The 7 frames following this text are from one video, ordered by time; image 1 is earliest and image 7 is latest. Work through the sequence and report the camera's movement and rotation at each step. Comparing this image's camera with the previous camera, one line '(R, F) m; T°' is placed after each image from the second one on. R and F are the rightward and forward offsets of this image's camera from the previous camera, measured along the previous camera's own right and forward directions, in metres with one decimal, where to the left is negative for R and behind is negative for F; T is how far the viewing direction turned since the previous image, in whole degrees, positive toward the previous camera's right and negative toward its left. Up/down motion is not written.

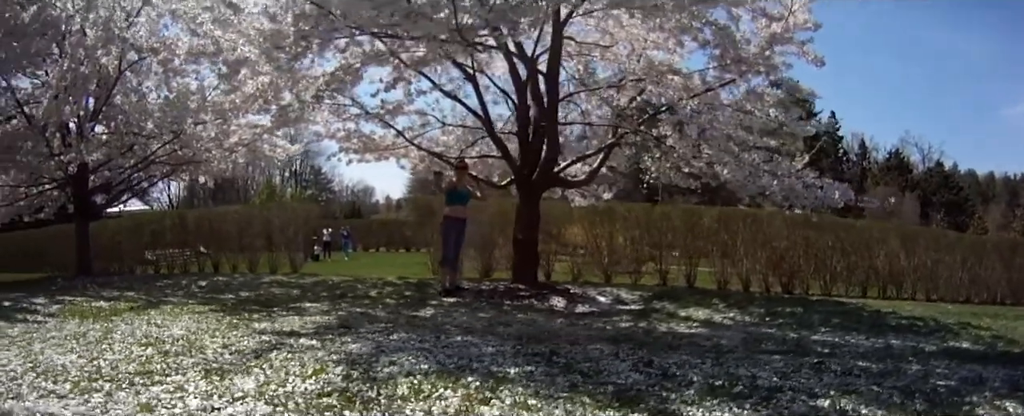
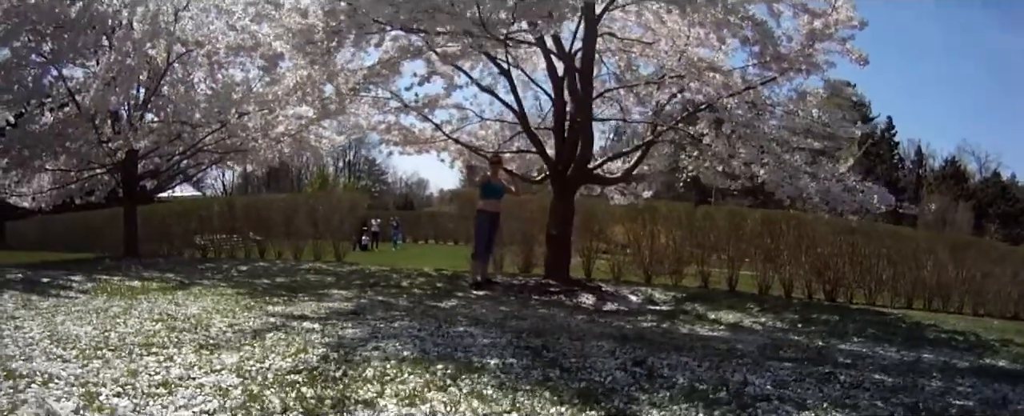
(+0.7, 0.0) m; -5°
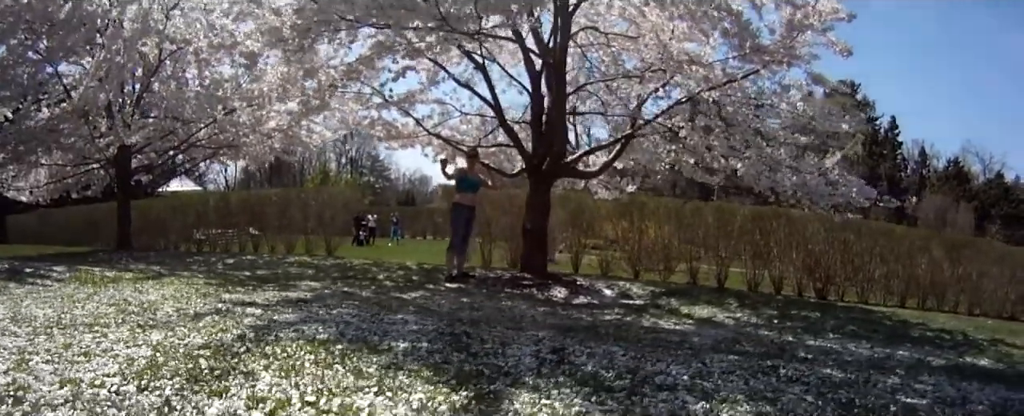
(+1.0, -0.1) m; -3°
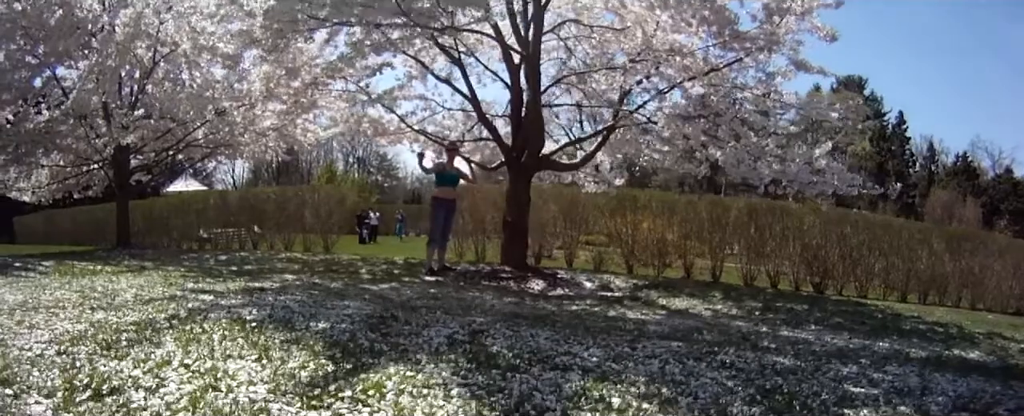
(+1.1, 0.0) m; -4°
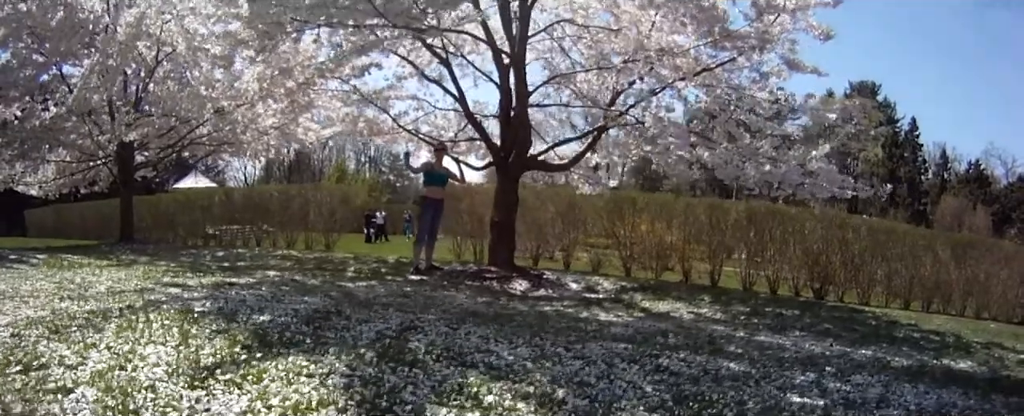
(+0.9, 0.0) m; -3°
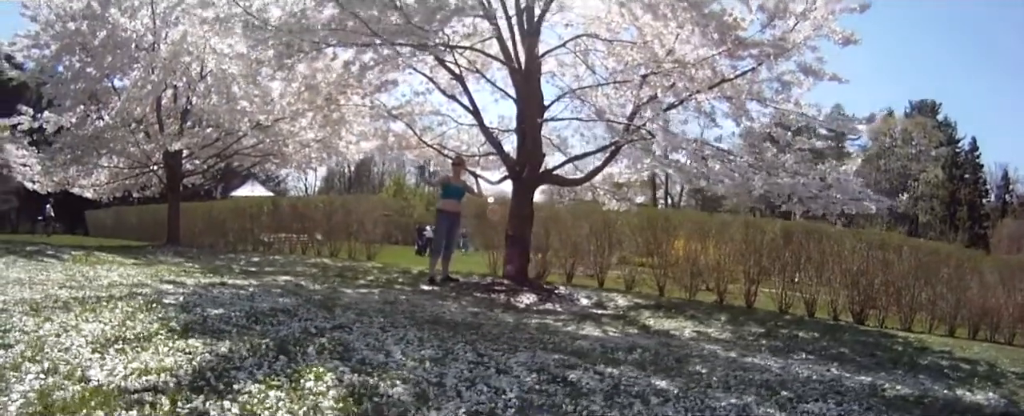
(+1.7, 0.0) m; -9°
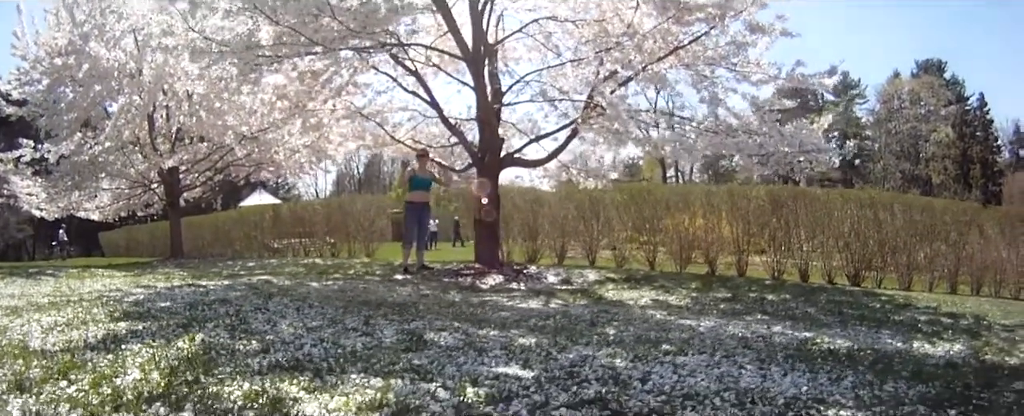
(+1.8, -0.2) m; -6°
